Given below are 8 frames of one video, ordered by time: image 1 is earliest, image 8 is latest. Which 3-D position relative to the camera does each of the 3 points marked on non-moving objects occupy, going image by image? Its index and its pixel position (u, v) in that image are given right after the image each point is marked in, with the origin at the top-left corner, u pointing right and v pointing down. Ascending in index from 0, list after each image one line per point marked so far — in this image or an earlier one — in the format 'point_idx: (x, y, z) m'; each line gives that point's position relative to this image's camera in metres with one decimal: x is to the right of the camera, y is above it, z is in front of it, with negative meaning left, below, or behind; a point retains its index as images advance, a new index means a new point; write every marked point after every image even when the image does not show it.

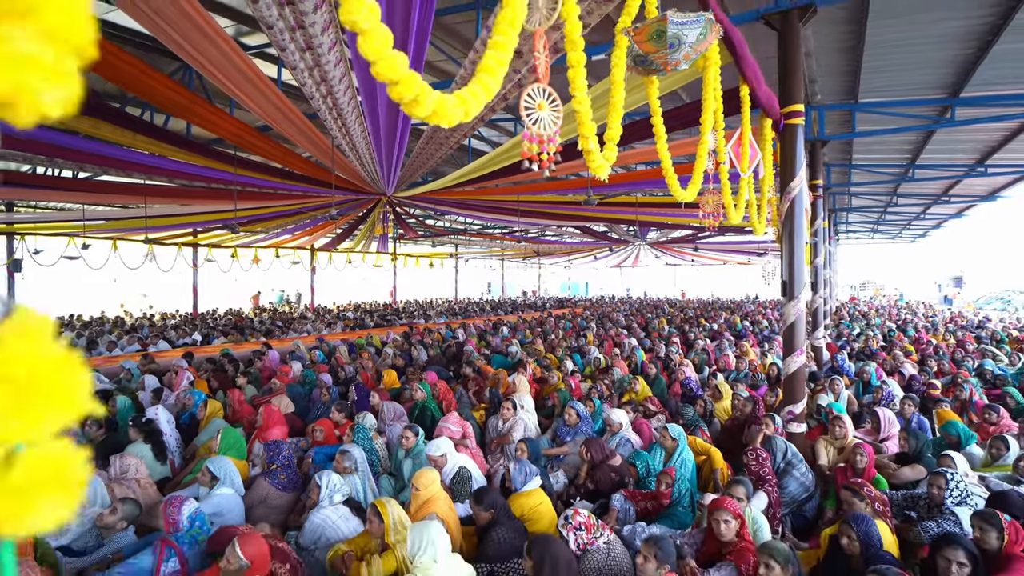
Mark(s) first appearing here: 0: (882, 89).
0: (+4.4, +2.5, +6.7) m
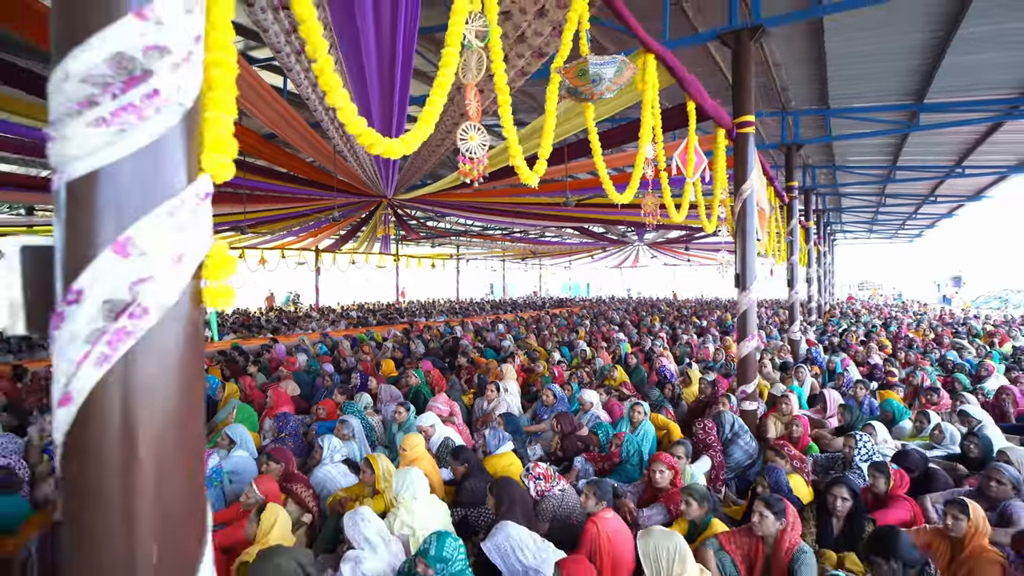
0: (+4.3, +2.5, +7.1) m
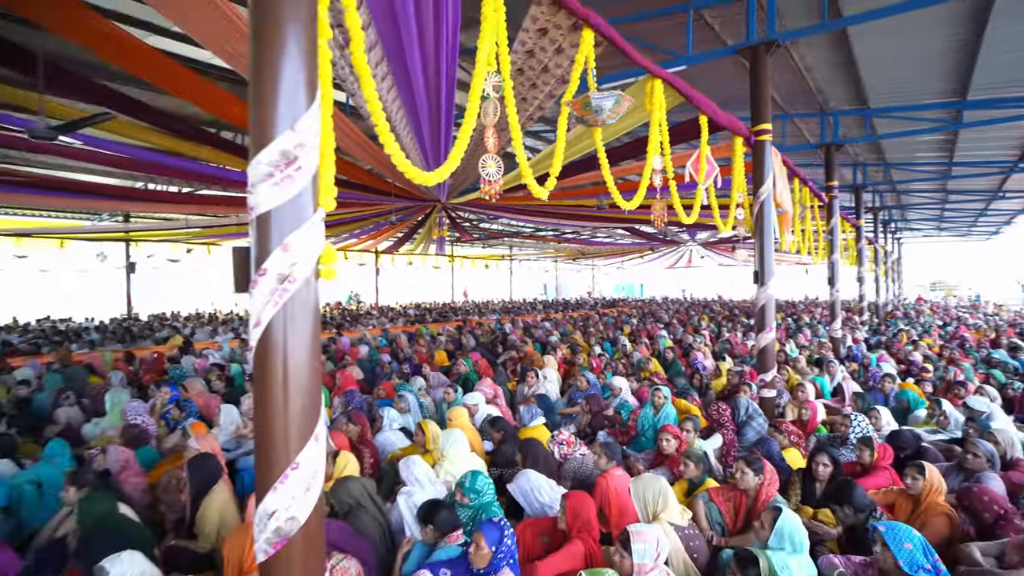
0: (+4.9, +2.5, +7.2) m
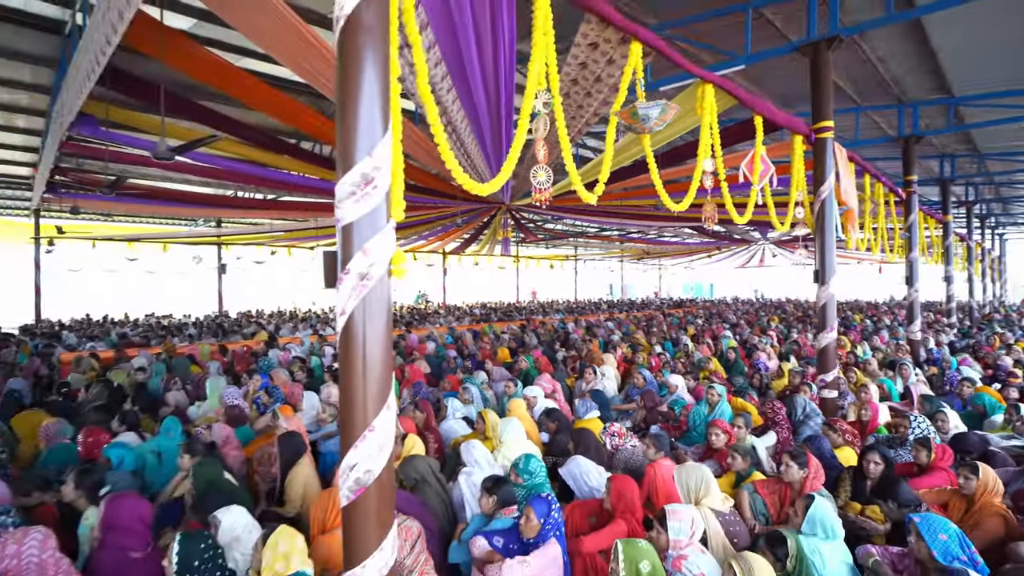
0: (+5.6, +2.5, +6.8) m
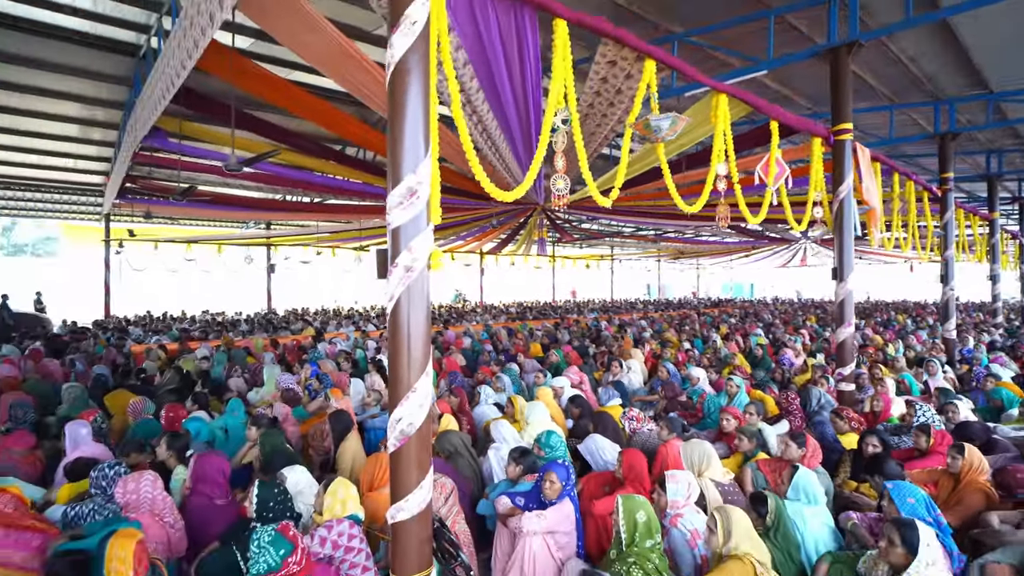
0: (+6.0, +2.6, +6.7) m
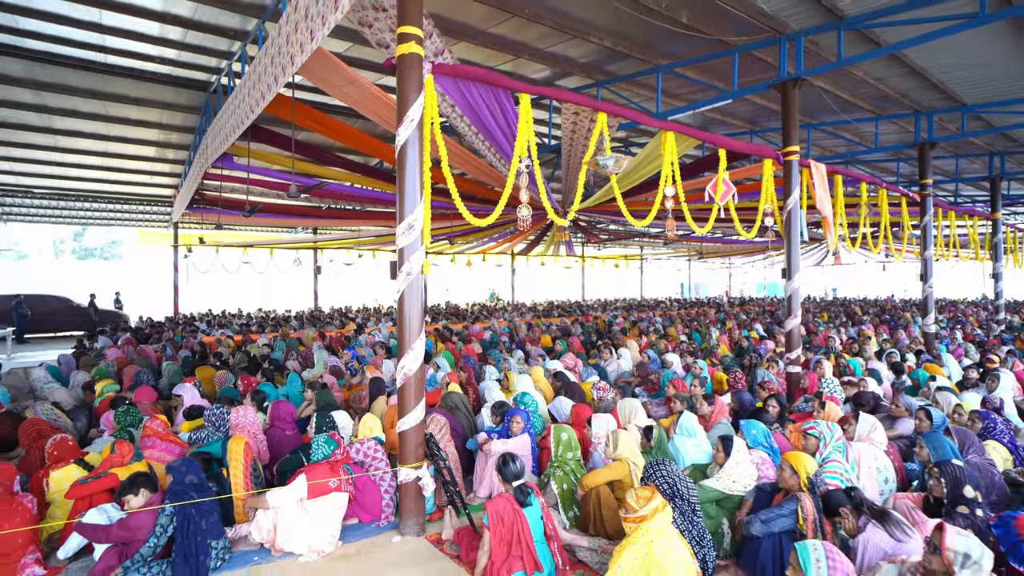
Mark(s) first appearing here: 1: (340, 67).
0: (+6.1, +2.6, +7.3) m
1: (-1.3, +1.8, +4.4) m
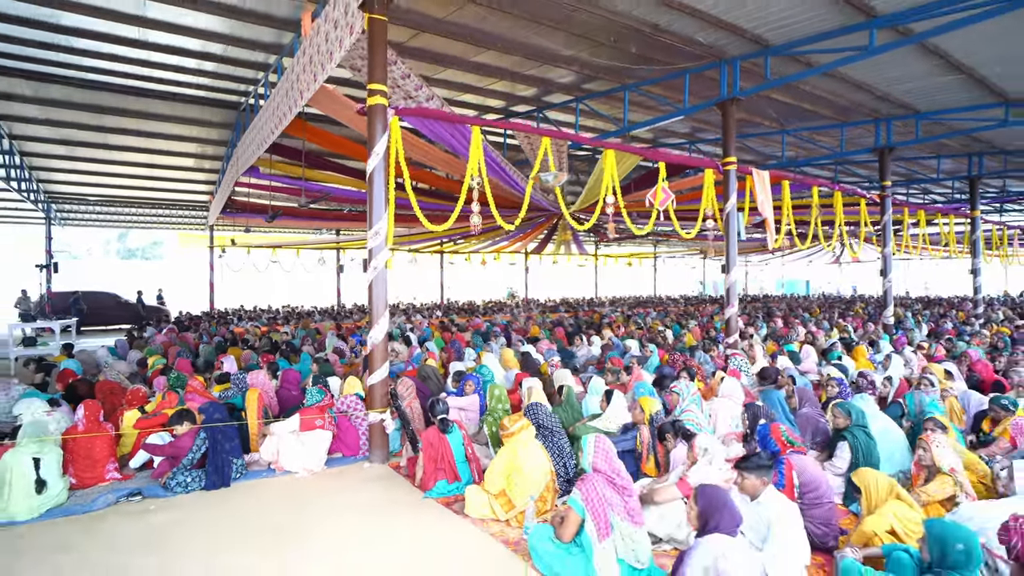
0: (+5.9, +2.7, +8.0) m
1: (-1.7, +1.8, +5.4) m
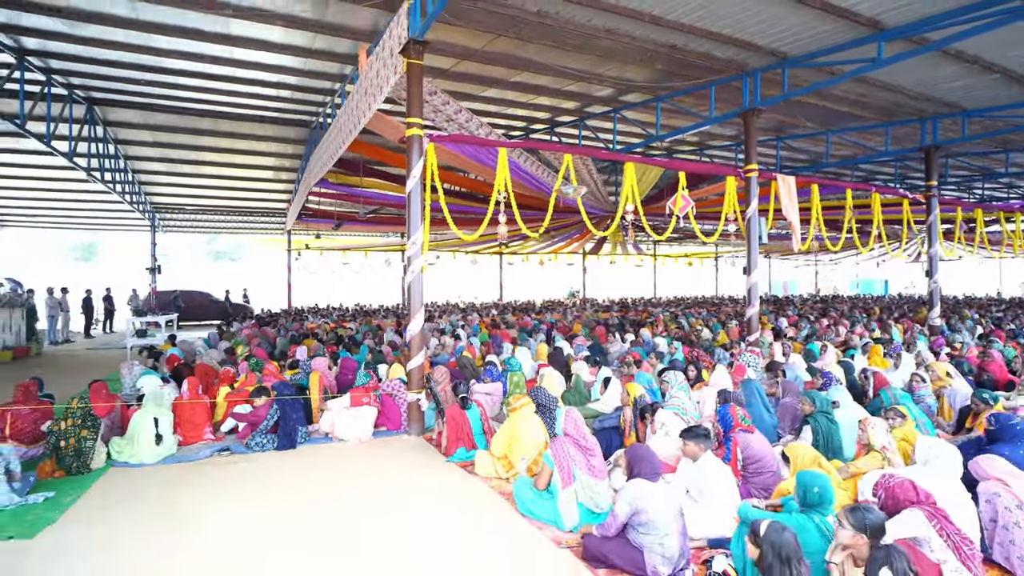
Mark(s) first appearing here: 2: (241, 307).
0: (+6.5, +2.7, +7.9) m
1: (-1.4, +1.8, +6.2) m
2: (-7.9, -0.5, +16.3) m
